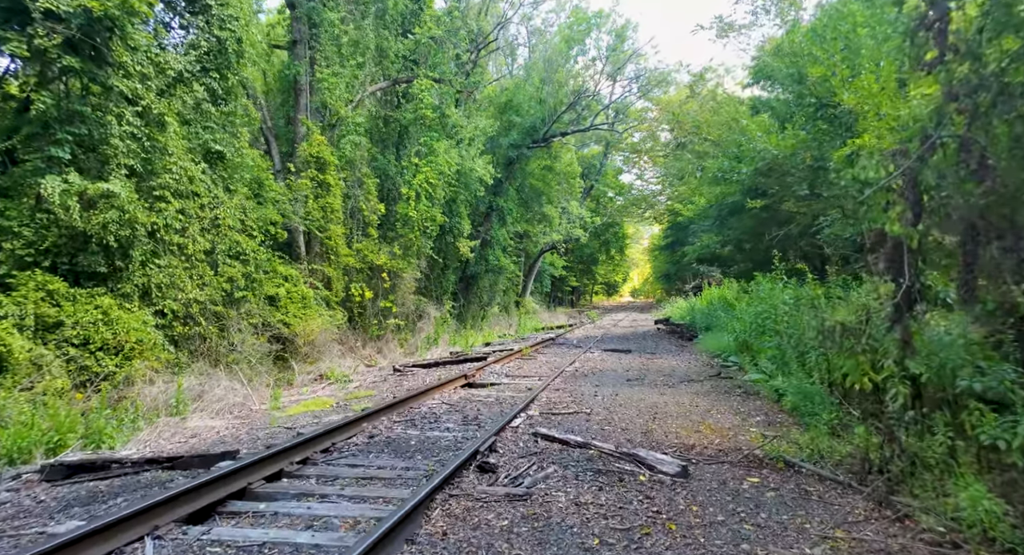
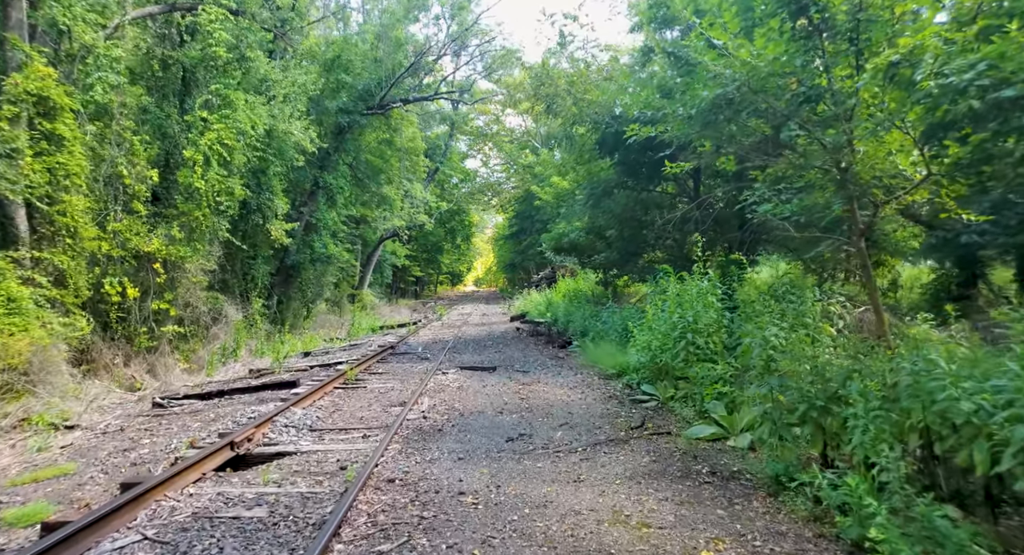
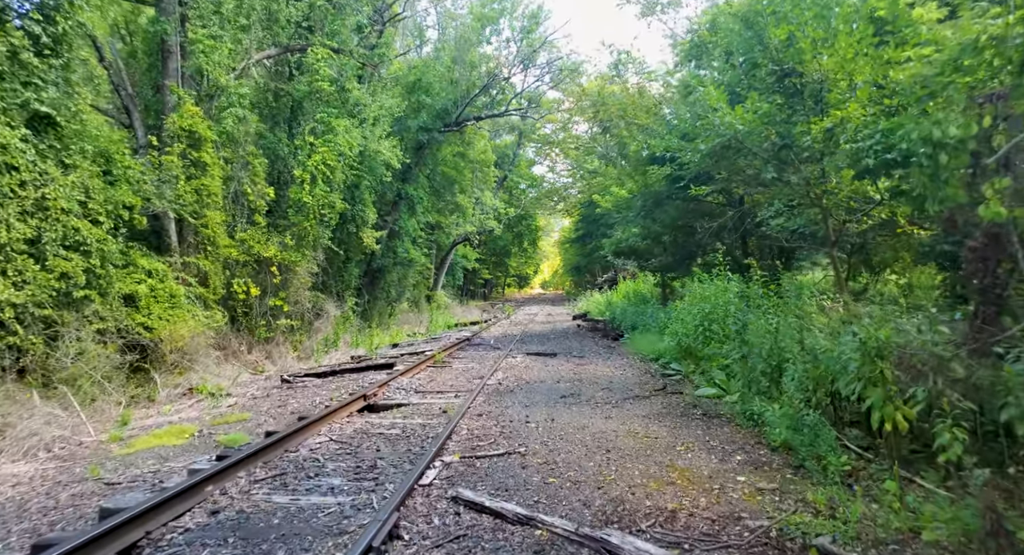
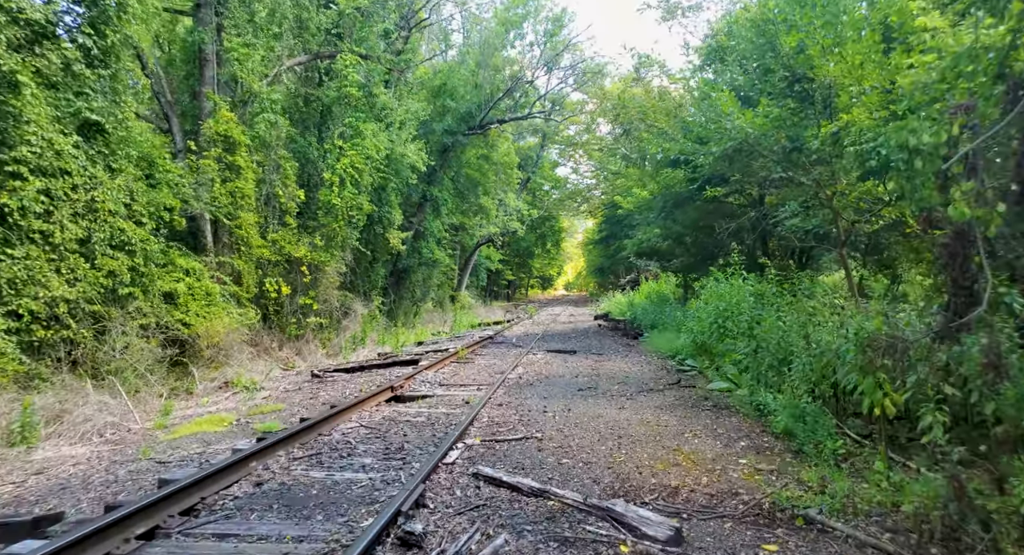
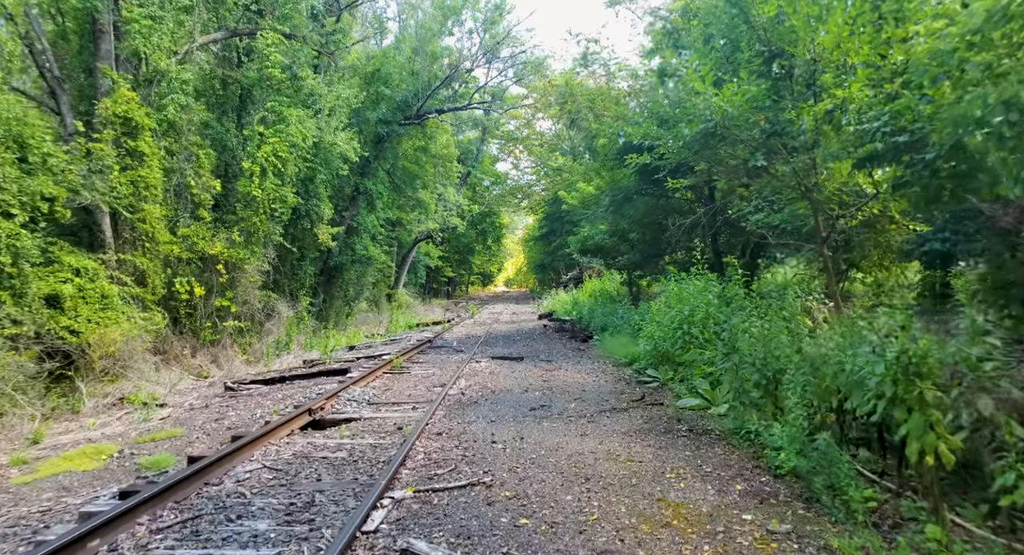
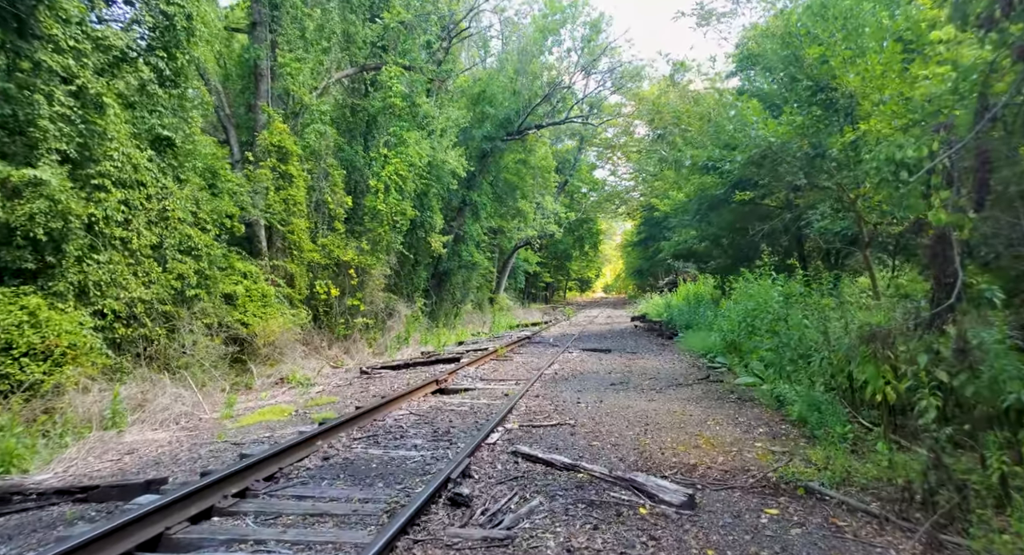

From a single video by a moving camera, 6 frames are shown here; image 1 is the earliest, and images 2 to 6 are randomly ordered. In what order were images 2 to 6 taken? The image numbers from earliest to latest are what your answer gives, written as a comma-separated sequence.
6, 4, 3, 5, 2
